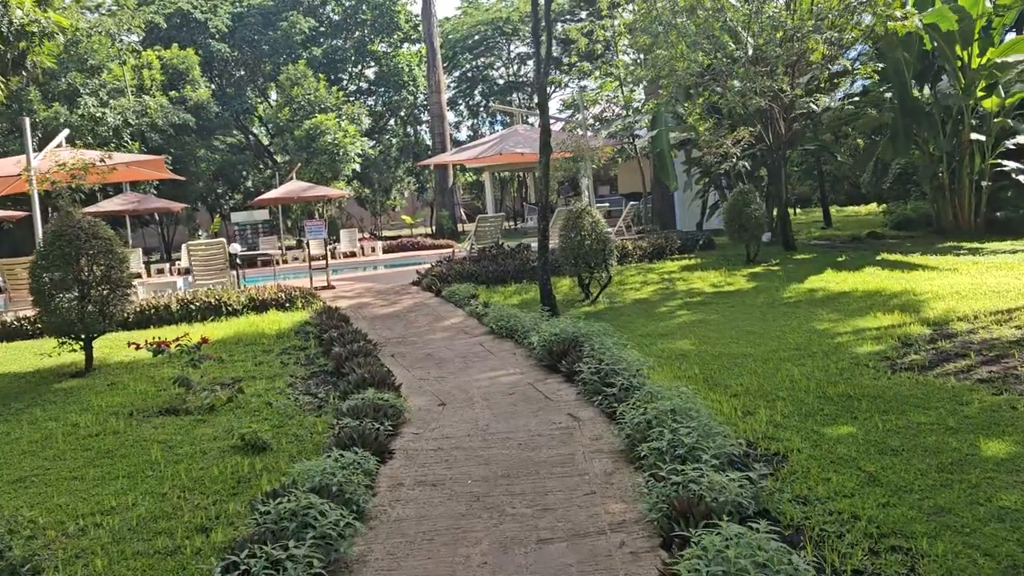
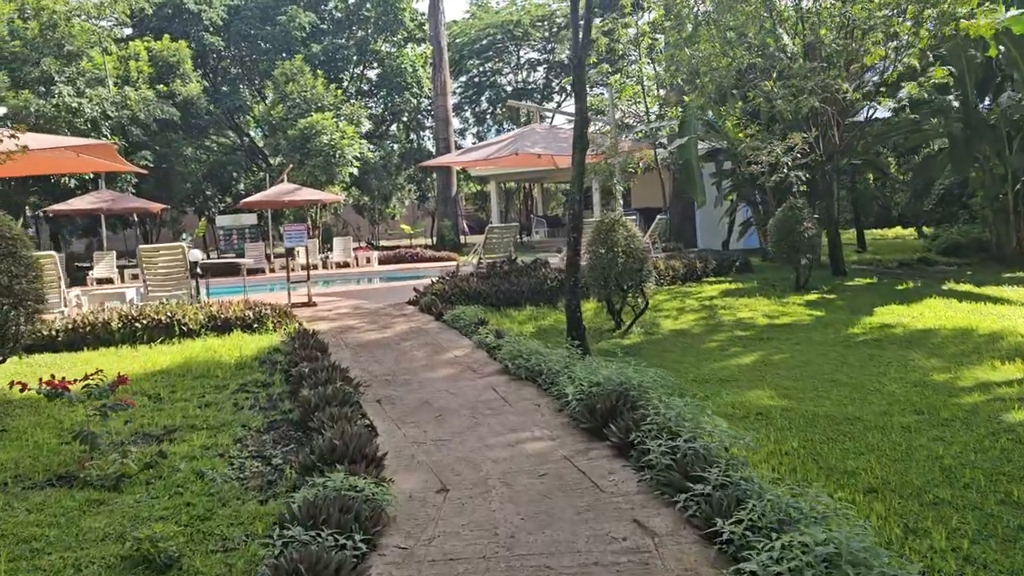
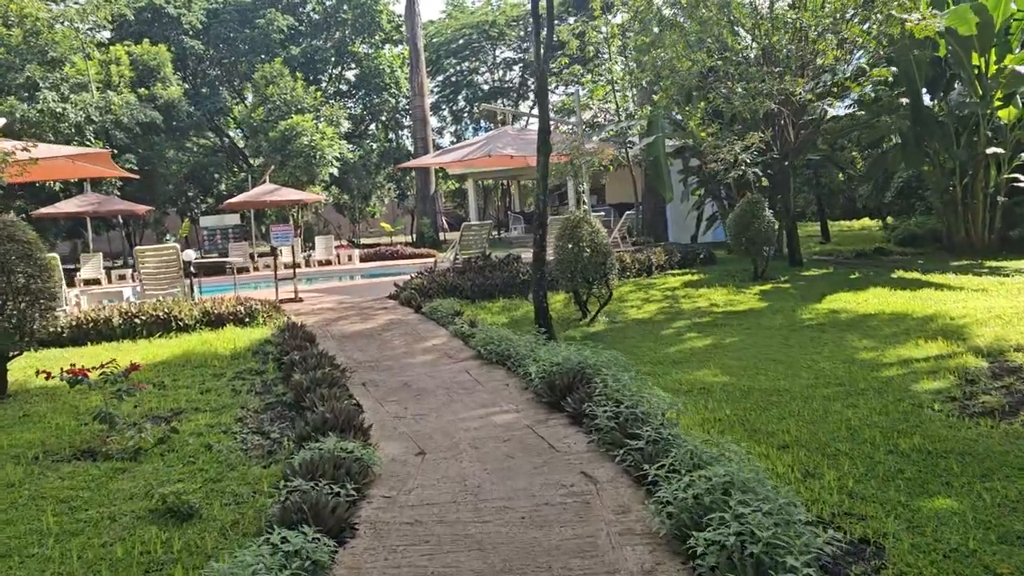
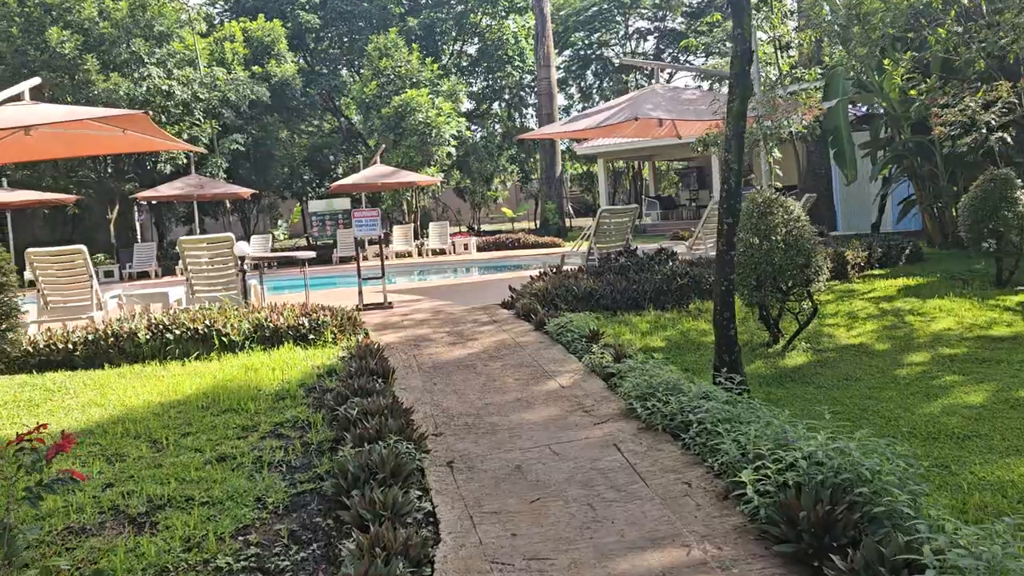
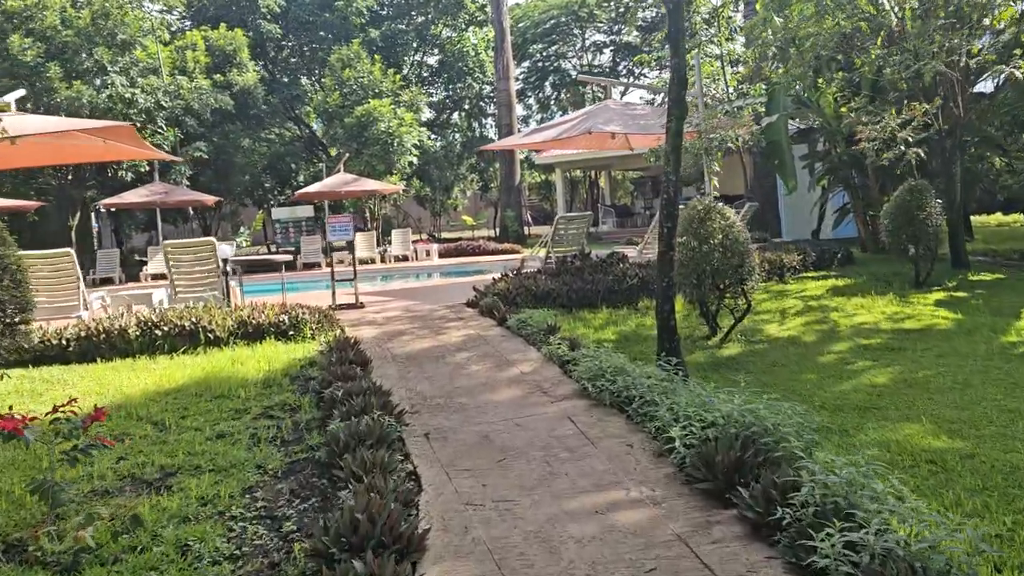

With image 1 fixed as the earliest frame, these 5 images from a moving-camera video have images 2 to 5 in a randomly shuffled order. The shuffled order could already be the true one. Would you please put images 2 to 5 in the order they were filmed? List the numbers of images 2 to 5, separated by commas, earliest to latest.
3, 2, 5, 4
